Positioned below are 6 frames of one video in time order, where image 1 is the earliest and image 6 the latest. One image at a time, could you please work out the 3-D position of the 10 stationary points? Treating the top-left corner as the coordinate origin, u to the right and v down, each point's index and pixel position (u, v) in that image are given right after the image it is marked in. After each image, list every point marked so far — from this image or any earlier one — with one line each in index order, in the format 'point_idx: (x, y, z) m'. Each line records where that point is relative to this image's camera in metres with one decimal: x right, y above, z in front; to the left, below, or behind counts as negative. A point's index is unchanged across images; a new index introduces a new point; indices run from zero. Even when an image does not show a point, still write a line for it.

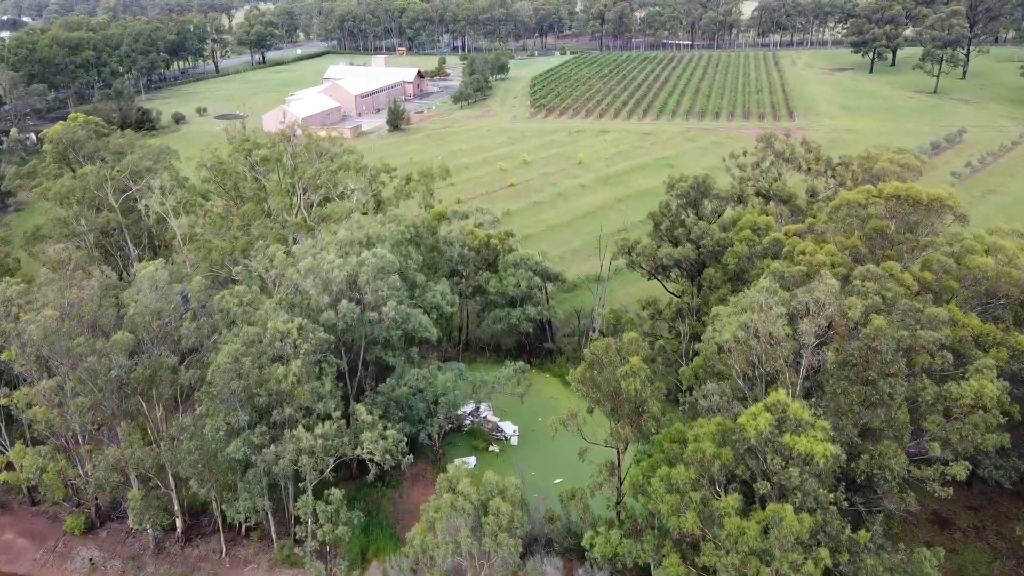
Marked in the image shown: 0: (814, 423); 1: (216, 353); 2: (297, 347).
0: (+5.2, -2.3, +13.5) m
1: (-7.0, -1.5, +18.6) m
2: (-5.0, -1.4, +18.4) m
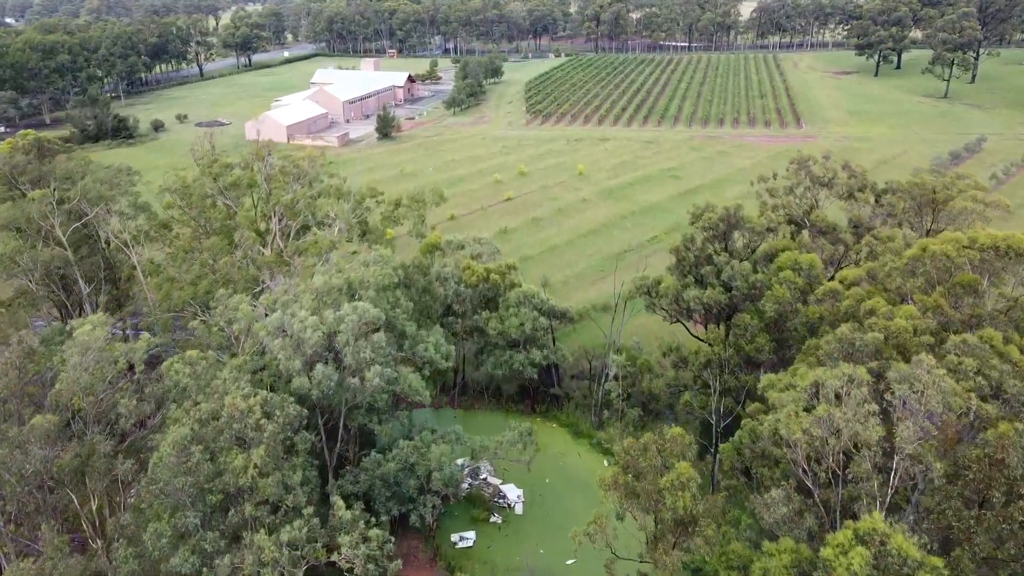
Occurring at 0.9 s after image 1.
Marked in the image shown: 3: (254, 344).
0: (+5.4, -3.6, +10.4) m
1: (-6.8, -2.8, +15.3) m
2: (-4.8, -2.7, +15.1) m
3: (-5.8, -1.3, +17.8) m
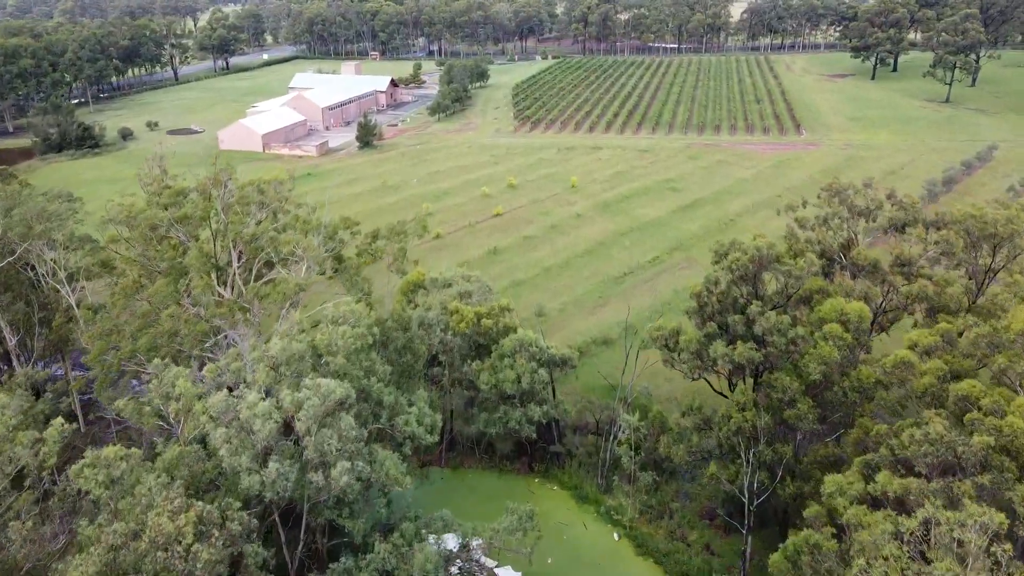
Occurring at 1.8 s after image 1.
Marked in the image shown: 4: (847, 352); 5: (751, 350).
0: (+5.5, -4.8, +7.2) m
1: (-6.8, -4.2, +12.0) m
2: (-4.8, -4.0, +11.8) m
3: (-5.8, -2.6, +14.5) m
4: (+7.3, -1.4, +17.1) m
5: (+5.4, -1.4, +18.0) m
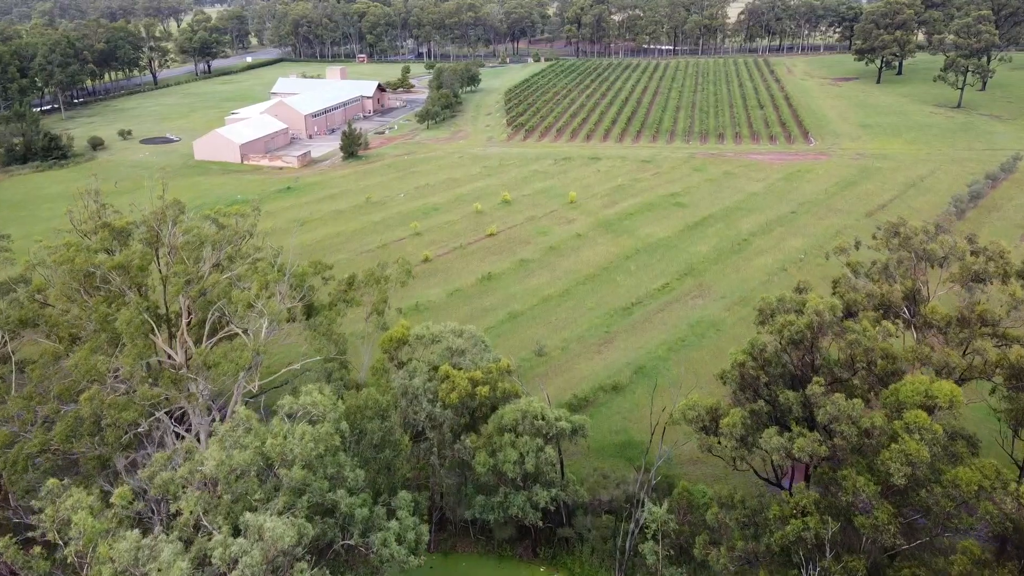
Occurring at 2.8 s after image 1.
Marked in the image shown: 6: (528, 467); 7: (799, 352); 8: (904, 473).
0: (+5.7, -6.2, +3.8) m
1: (-6.6, -5.6, +8.3) m
2: (-4.6, -5.4, +8.2) m
3: (-5.7, -4.0, +10.9) m
4: (+7.3, -2.8, +13.6) m
5: (+5.5, -2.8, +14.5) m
6: (+0.4, -4.0, +17.7) m
7: (+5.8, -1.3, +15.9) m
8: (+6.7, -3.1, +13.4) m
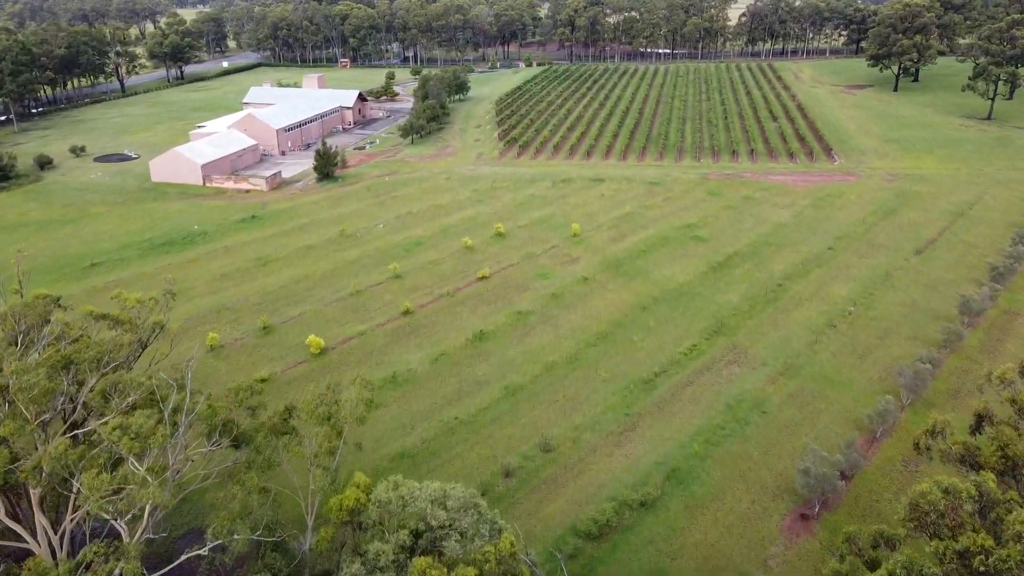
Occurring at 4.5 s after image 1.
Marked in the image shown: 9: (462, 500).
0: (+6.1, -8.6, -2.3) m
1: (-6.3, -8.1, +2.1) m
2: (-4.3, -7.9, +2.0) m
3: (-5.5, -6.5, +4.7) m
4: (+7.5, -5.2, +7.6) m
5: (+5.7, -5.2, +8.4) m
6: (+0.5, -6.4, +11.6) m
7: (+6.0, -3.7, +9.8) m
8: (+6.9, -5.6, +7.4) m
9: (-0.9, -3.7, +14.0) m
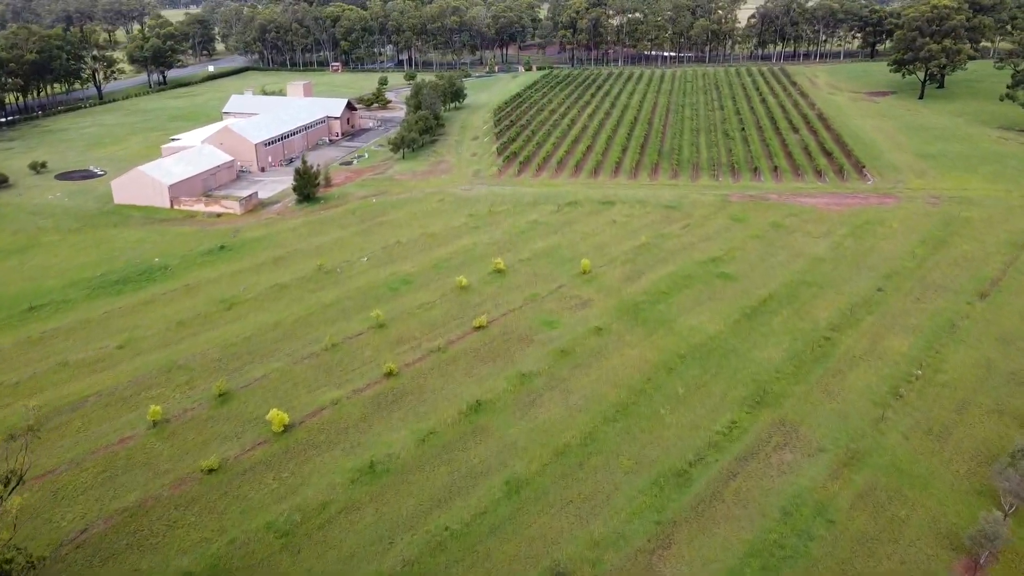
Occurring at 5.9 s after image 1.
0: (+6.3, -10.7, -7.5) m
1: (-6.2, -10.2, -3.1) m
2: (-4.2, -10.0, -3.2) m
3: (-5.3, -8.6, -0.6) m
4: (+7.7, -7.3, +2.4) m
5: (+5.8, -7.3, +3.2) m
6: (+0.7, -8.5, +6.3) m
7: (+6.1, -5.8, +4.6) m
8: (+7.0, -7.7, +2.1) m
9: (-0.8, -5.8, +8.8) m
